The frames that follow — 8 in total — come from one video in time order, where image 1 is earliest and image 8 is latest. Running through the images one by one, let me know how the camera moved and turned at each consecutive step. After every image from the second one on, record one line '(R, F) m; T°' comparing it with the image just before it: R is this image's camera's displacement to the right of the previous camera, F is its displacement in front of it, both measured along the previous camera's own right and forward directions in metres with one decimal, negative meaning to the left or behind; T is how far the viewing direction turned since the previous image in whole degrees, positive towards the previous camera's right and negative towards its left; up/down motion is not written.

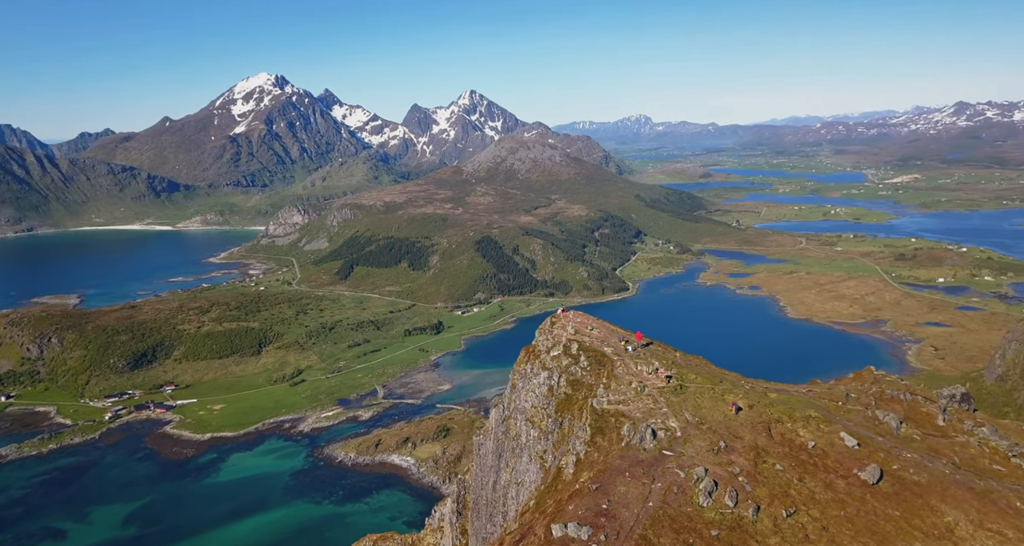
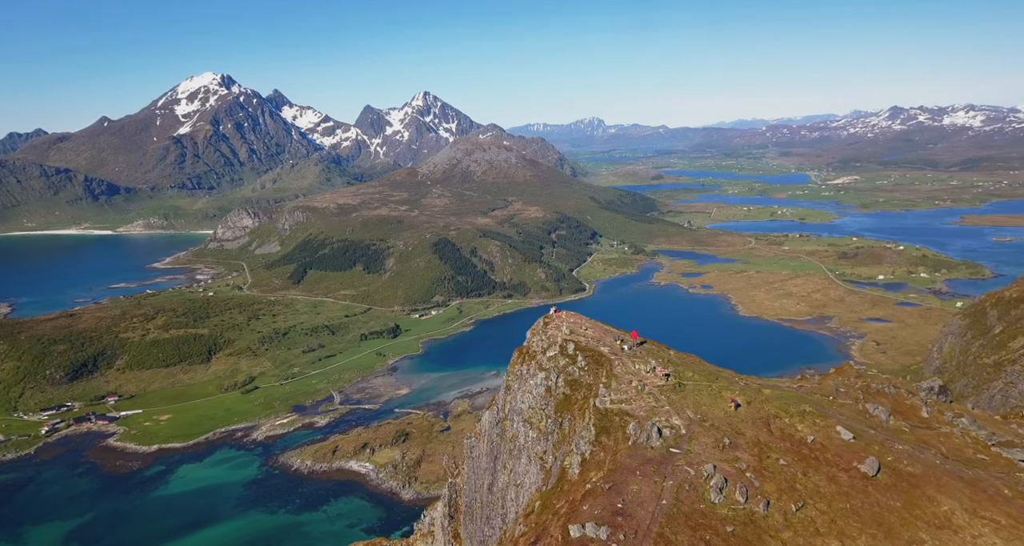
(-1.4, +0.1) m; +4°
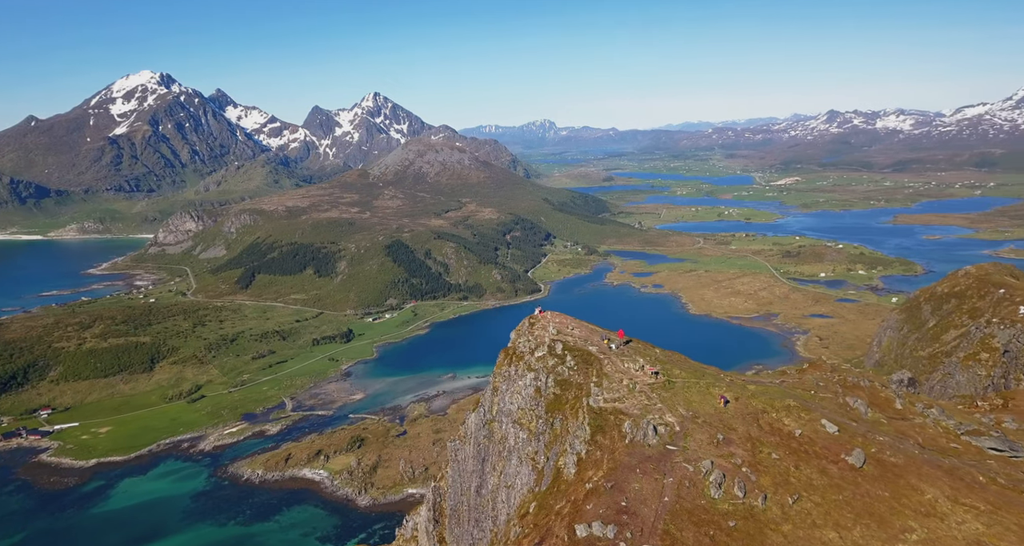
(-1.2, +0.1) m; +4°
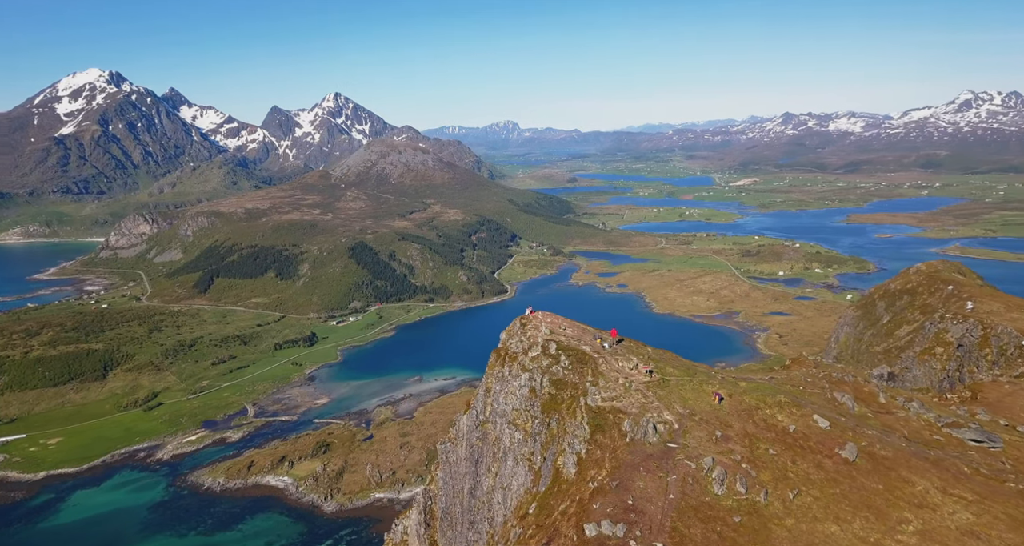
(-1.0, +0.1) m; +3°
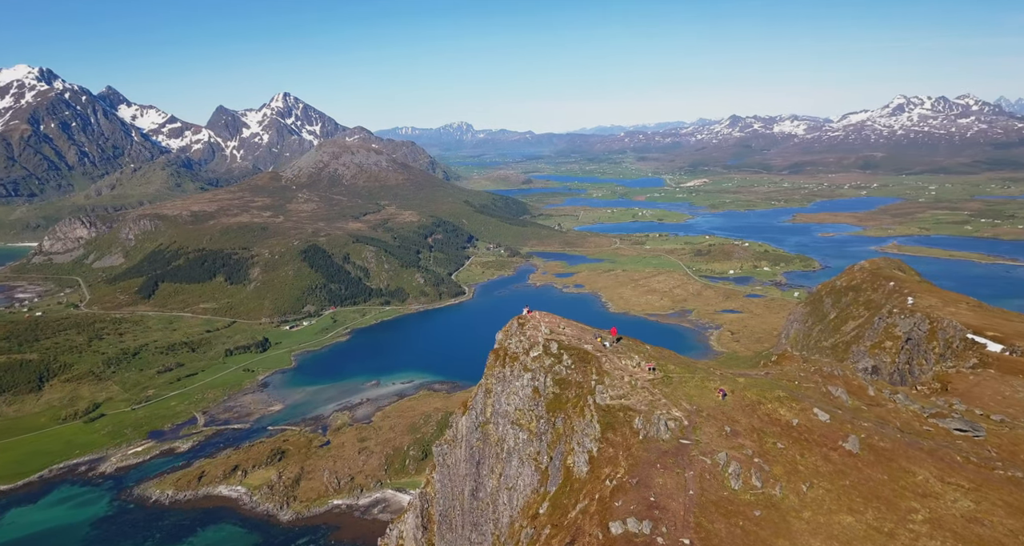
(-1.6, +0.2) m; +4°
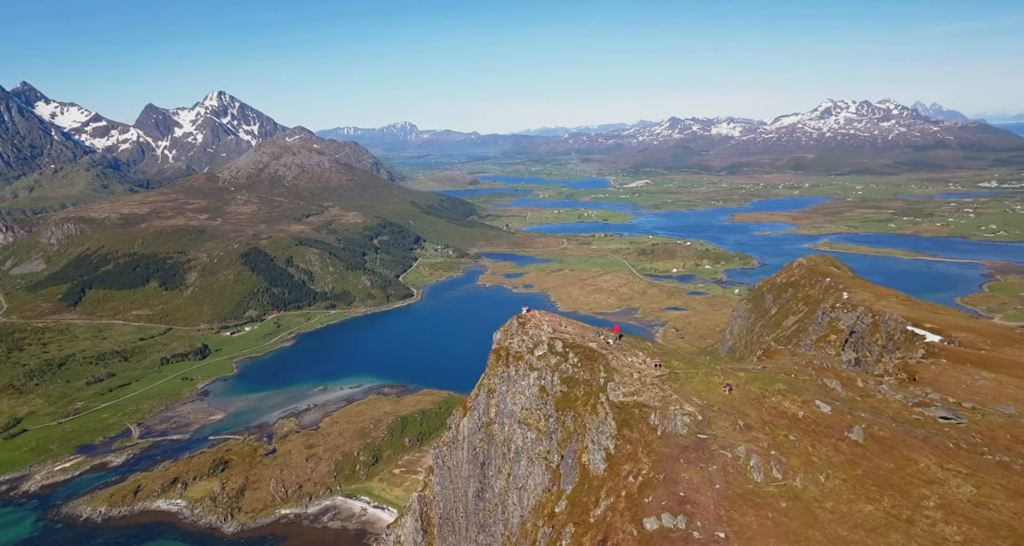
(-2.1, +0.3) m; +5°
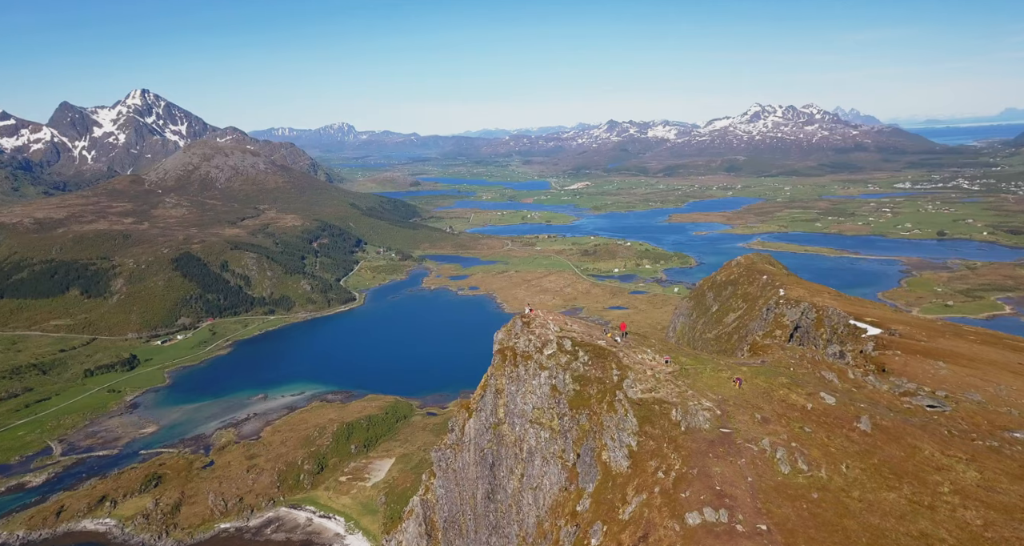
(-2.3, +0.5) m; +5°
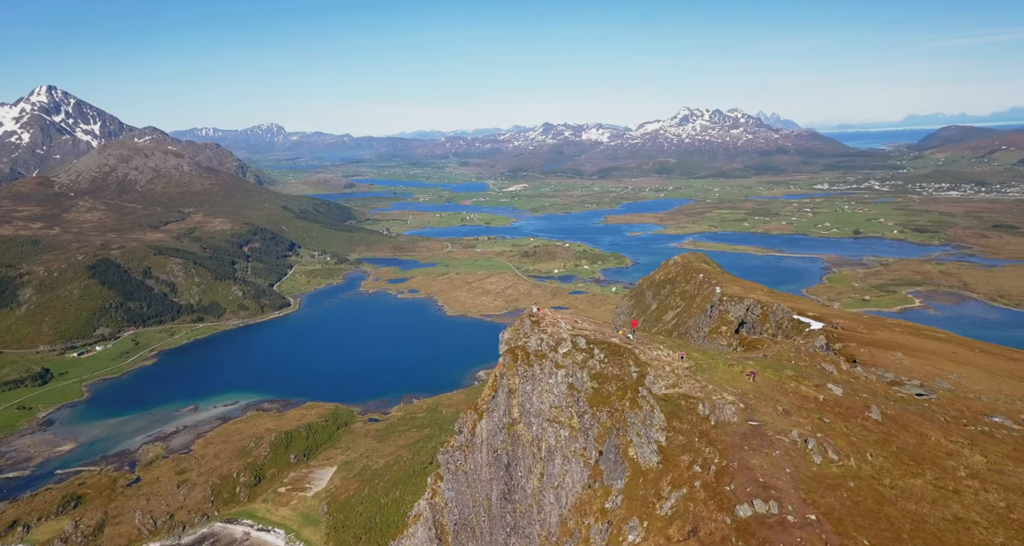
(-2.6, +0.7) m; +6°
